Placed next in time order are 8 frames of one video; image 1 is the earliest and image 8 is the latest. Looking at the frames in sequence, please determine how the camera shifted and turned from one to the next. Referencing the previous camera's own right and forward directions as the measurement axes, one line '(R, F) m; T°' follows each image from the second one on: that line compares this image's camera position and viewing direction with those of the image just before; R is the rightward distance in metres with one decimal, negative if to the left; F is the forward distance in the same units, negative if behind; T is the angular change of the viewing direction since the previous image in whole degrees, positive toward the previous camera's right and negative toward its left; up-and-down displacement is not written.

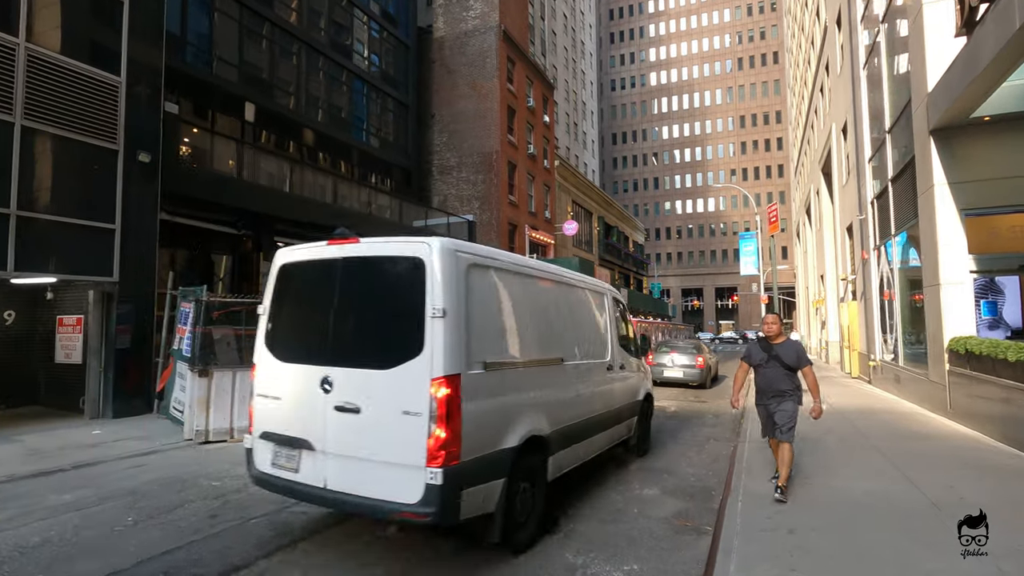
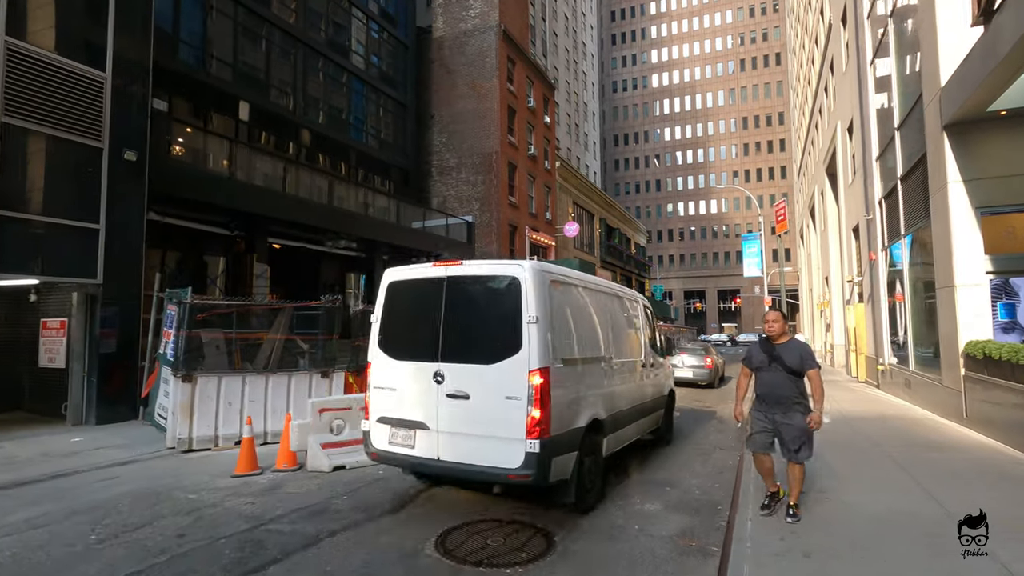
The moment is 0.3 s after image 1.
(+0.1, +0.4) m; 0°
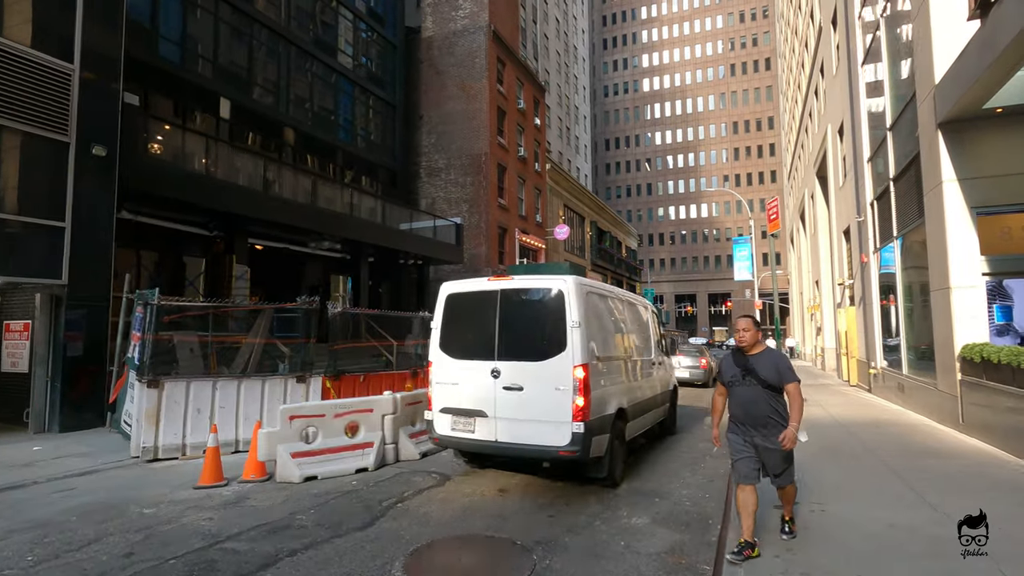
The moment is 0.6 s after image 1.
(+0.1, +0.3) m; +1°
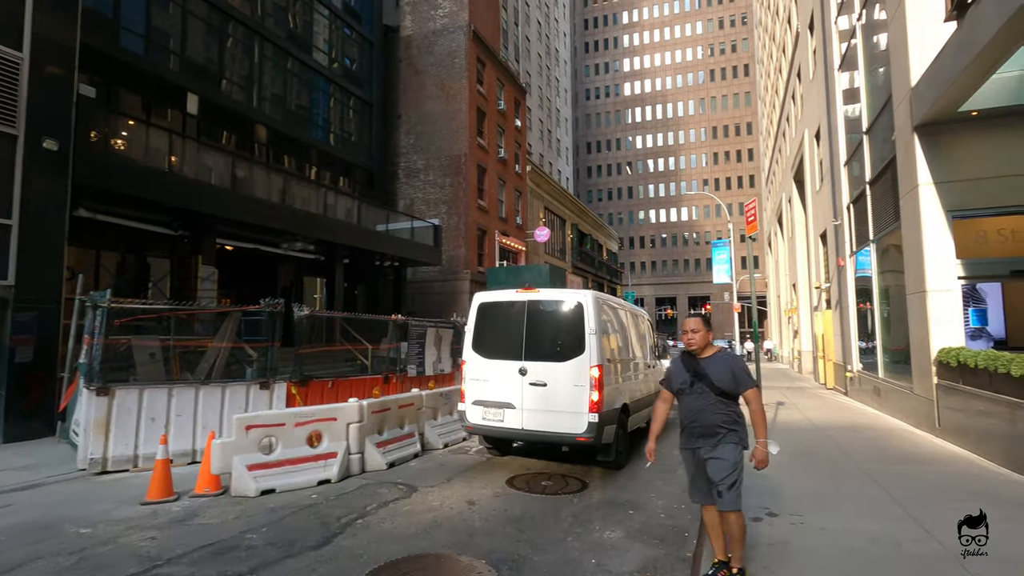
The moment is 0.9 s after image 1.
(+0.1, +0.3) m; +2°
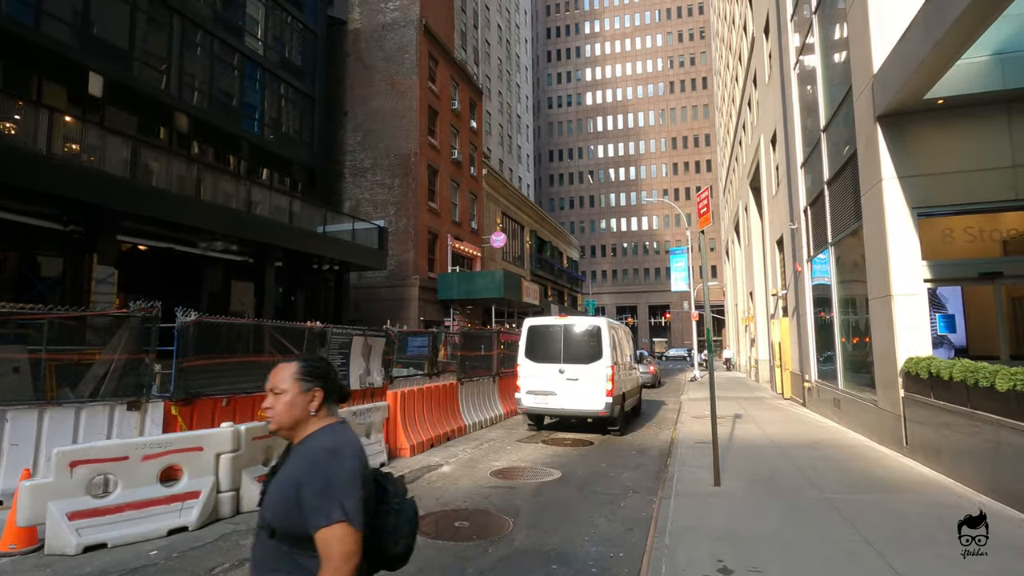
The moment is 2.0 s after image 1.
(+0.6, +1.1) m; +4°
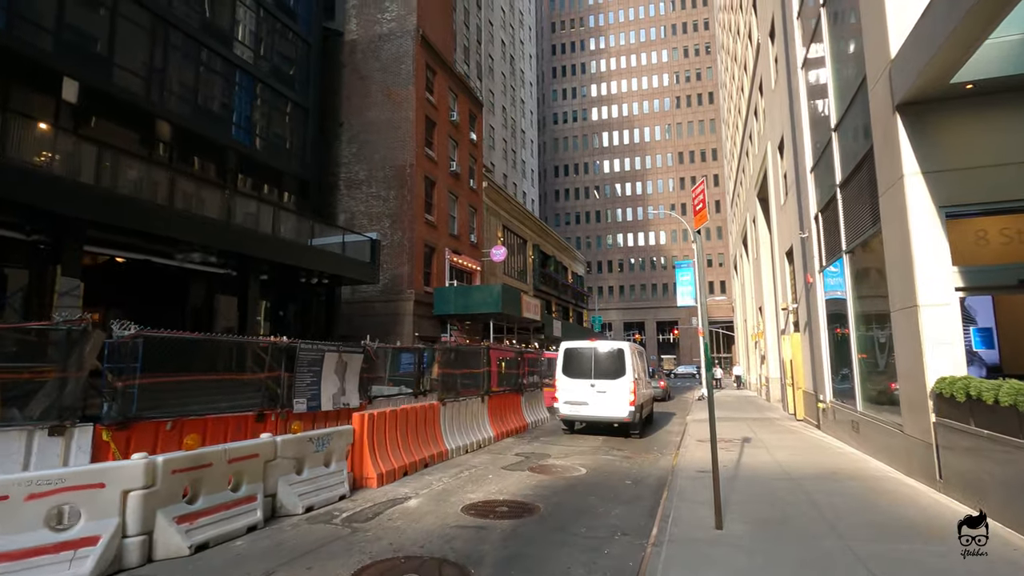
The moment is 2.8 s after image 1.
(+0.4, +0.9) m; -1°
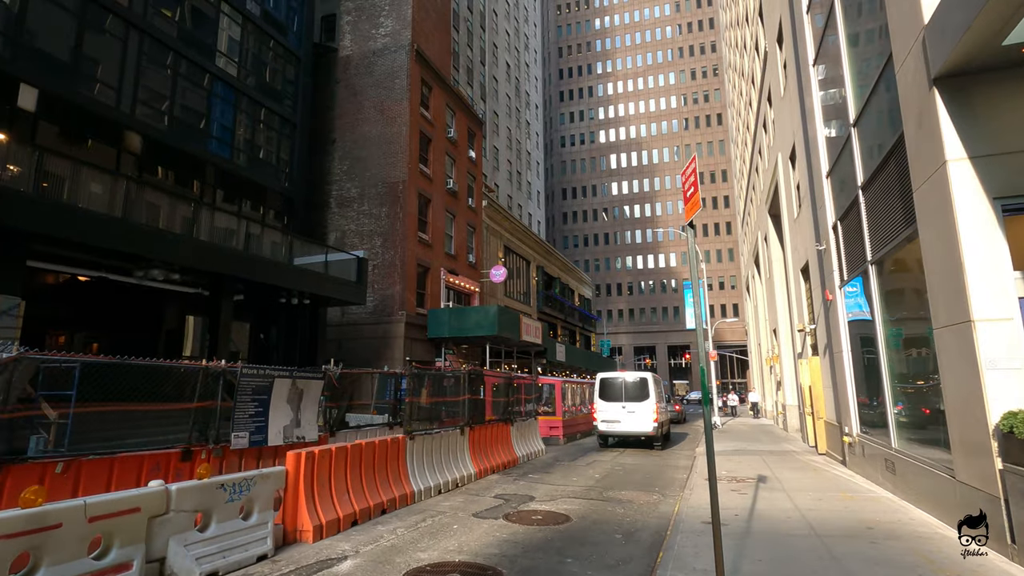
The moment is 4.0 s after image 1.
(+0.6, +1.3) m; -1°
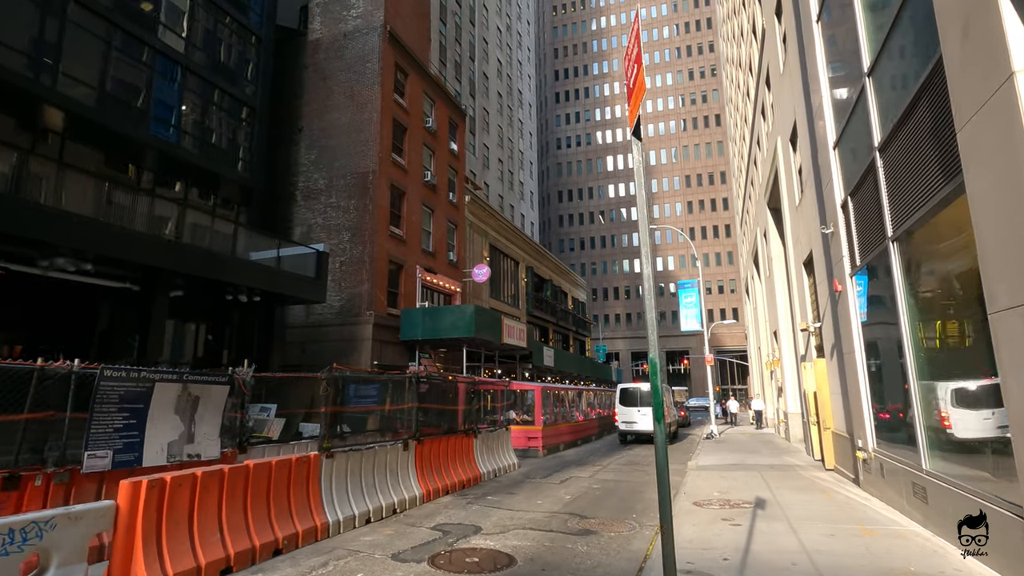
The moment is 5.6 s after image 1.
(+0.9, +1.7) m; 0°
